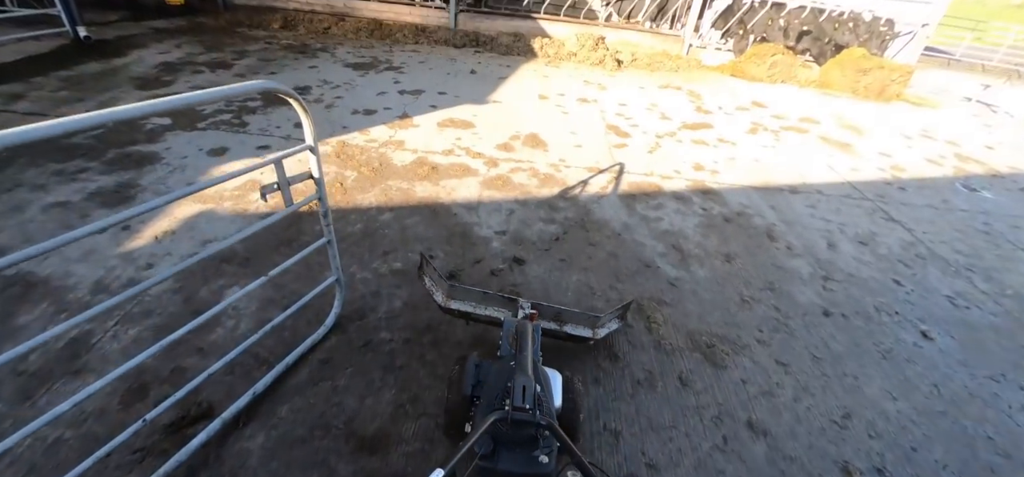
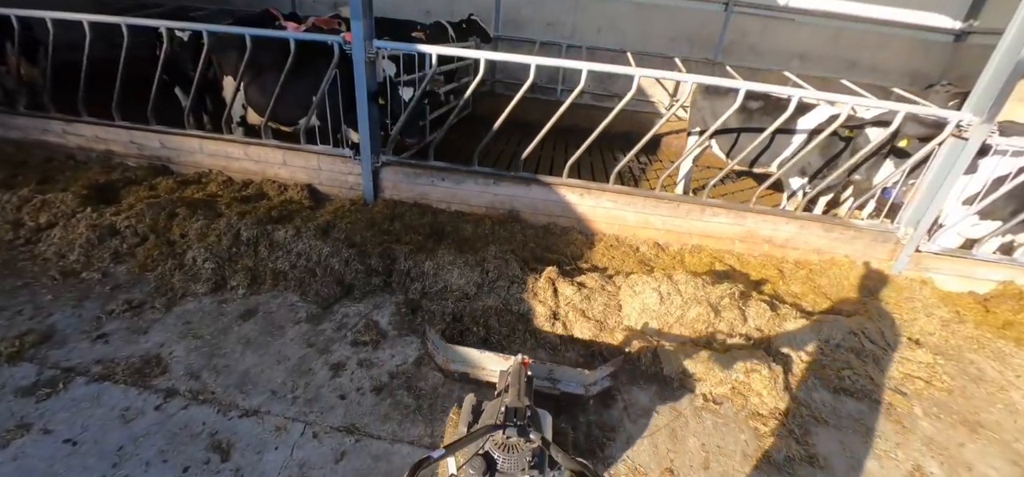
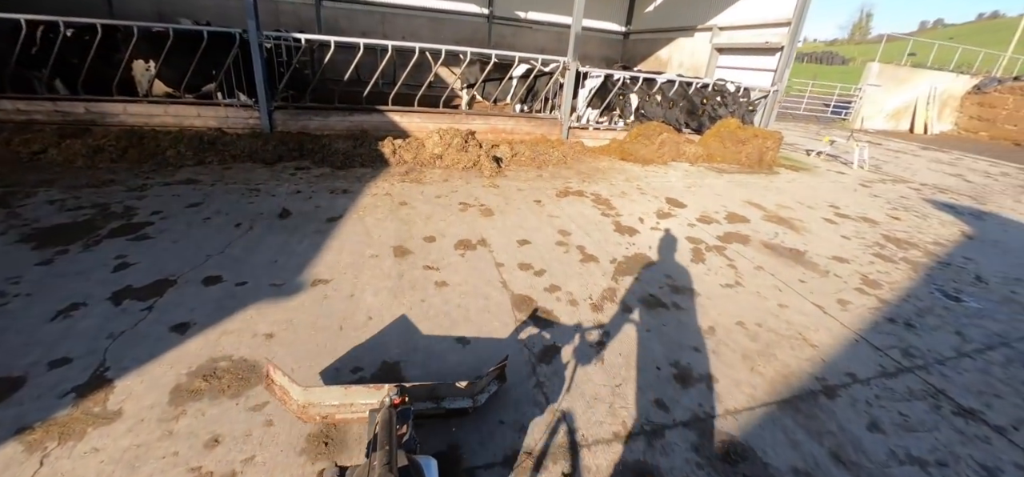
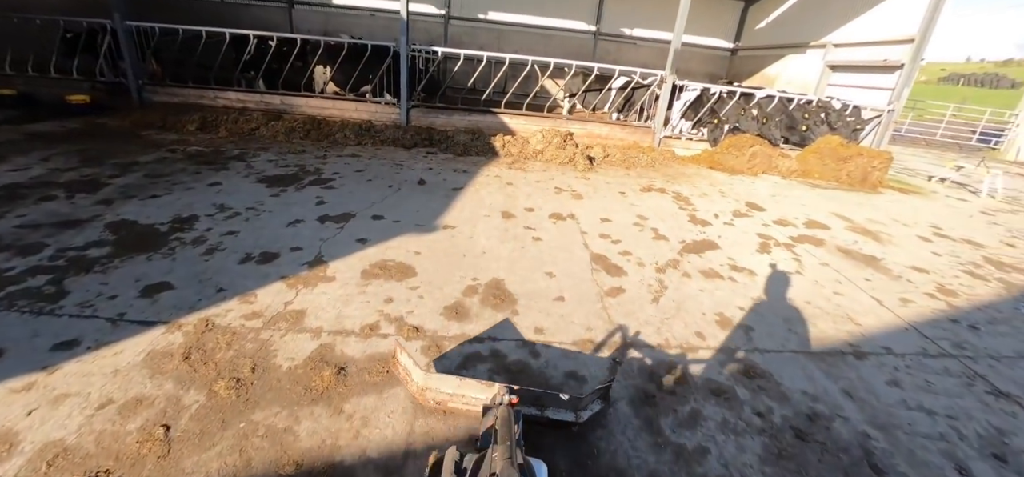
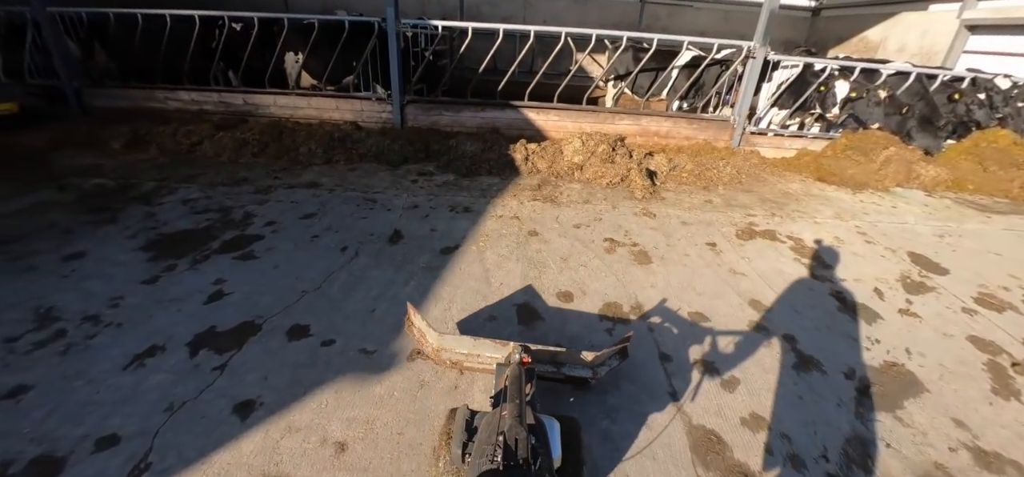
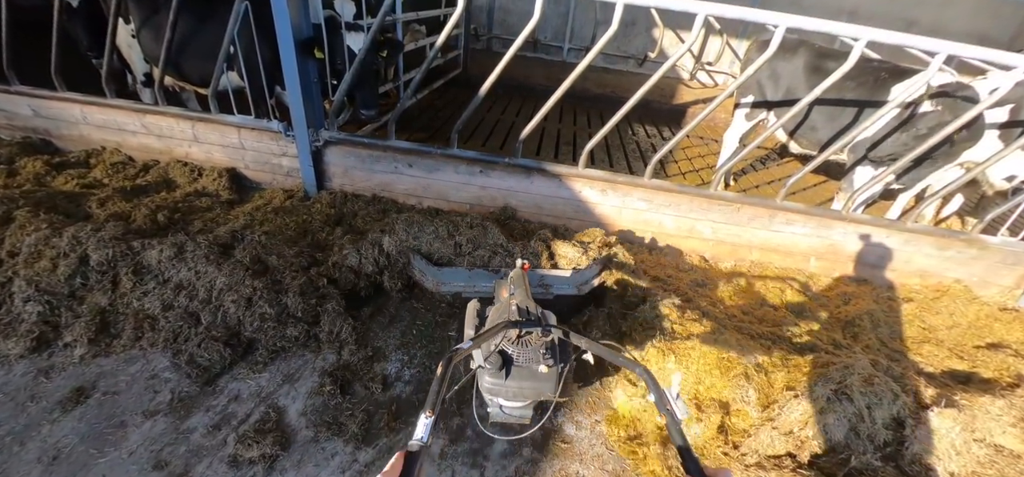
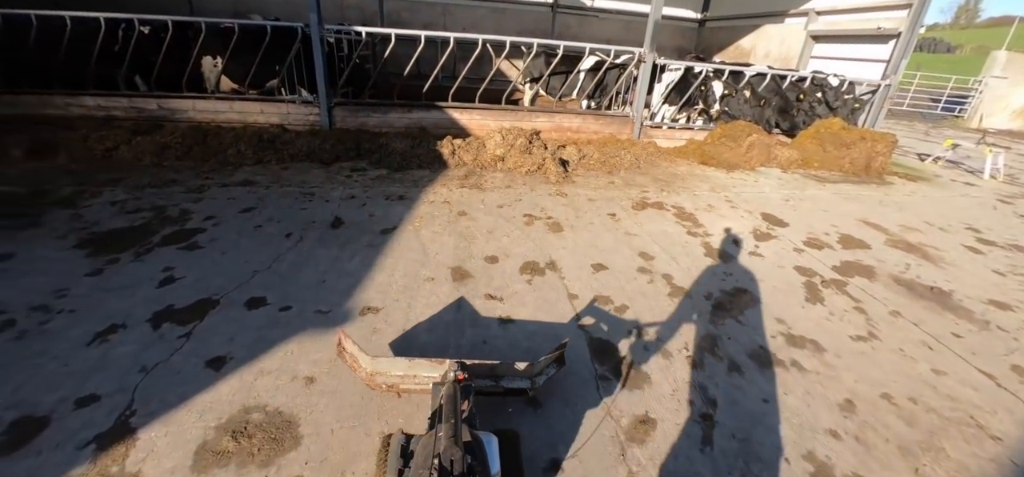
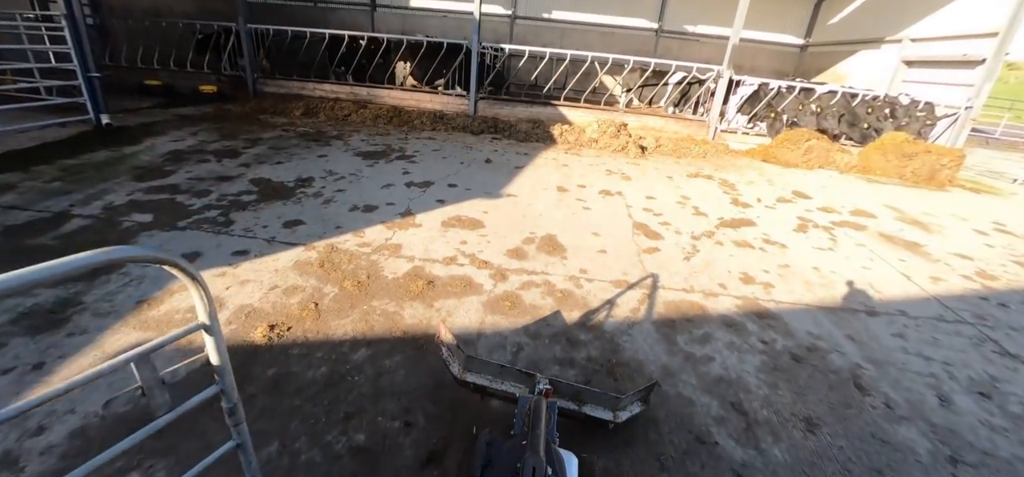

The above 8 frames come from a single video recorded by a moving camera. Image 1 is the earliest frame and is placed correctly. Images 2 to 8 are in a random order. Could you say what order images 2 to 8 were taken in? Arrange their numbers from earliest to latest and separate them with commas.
8, 4, 3, 7, 5, 2, 6
